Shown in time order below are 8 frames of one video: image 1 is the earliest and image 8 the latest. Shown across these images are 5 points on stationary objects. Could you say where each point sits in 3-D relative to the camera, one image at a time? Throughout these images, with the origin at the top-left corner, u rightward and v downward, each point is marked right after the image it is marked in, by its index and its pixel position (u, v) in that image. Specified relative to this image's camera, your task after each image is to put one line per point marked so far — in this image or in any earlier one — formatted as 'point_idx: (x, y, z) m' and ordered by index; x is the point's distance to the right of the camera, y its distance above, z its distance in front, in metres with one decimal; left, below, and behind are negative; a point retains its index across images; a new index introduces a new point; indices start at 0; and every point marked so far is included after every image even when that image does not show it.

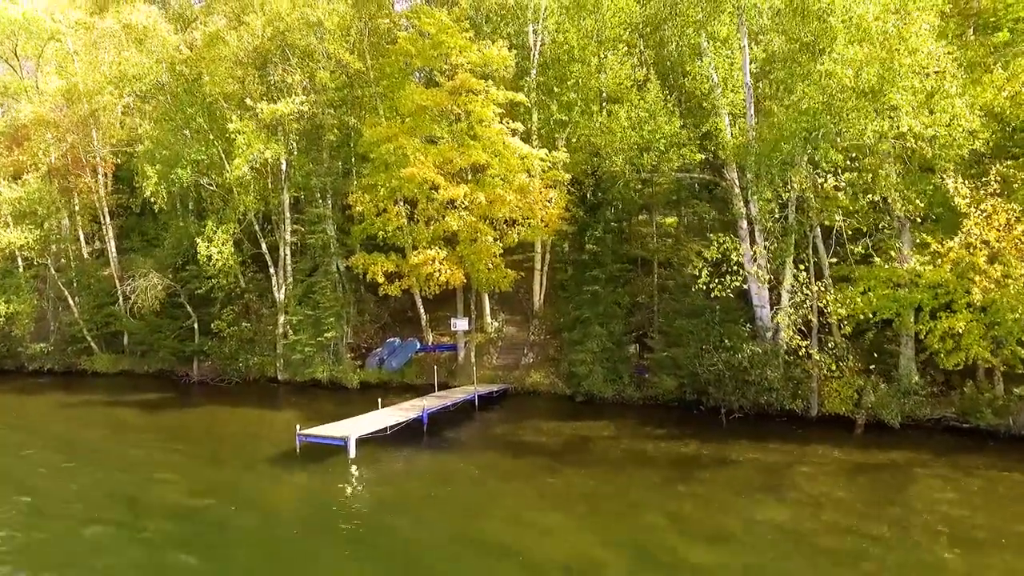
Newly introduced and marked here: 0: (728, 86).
0: (+6.9, +6.6, +19.3) m
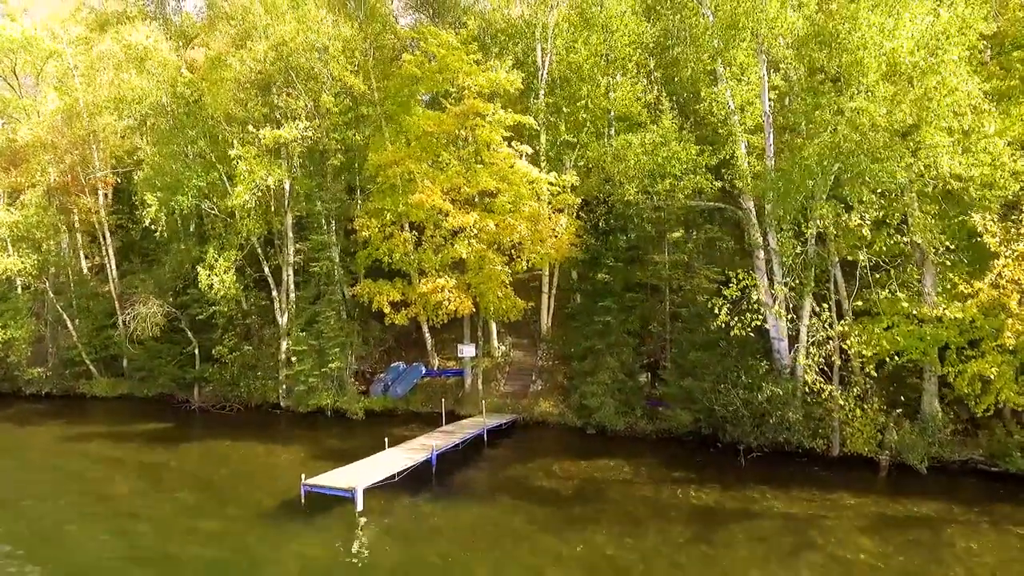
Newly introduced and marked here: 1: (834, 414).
0: (+7.2, +5.5, +18.7) m
1: (+9.6, -3.8, +17.9) m
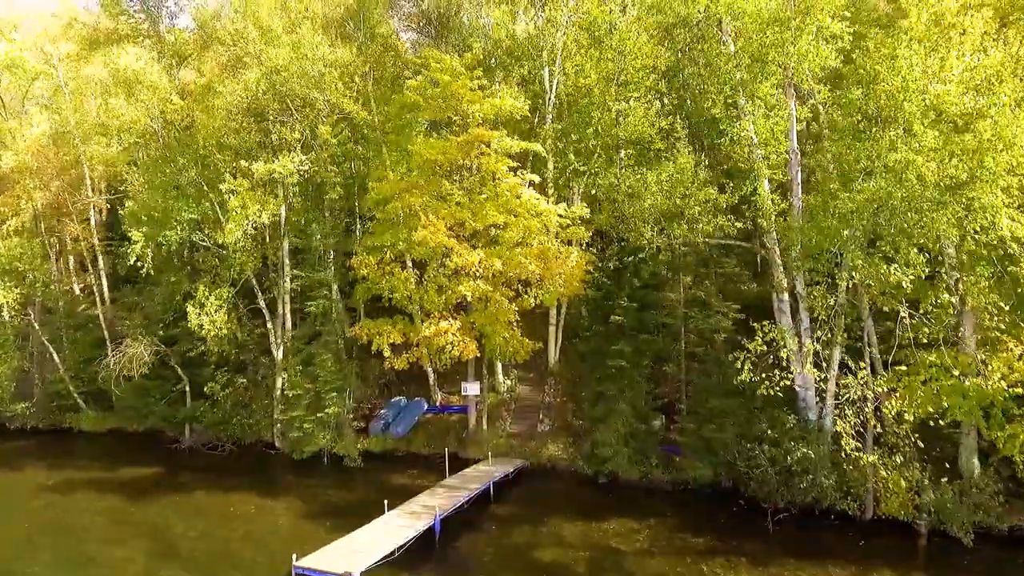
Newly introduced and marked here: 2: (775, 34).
0: (+7.5, +4.1, +17.5) m
1: (+9.9, -5.2, +16.7) m
2: (+7.4, +7.0, +16.8) m
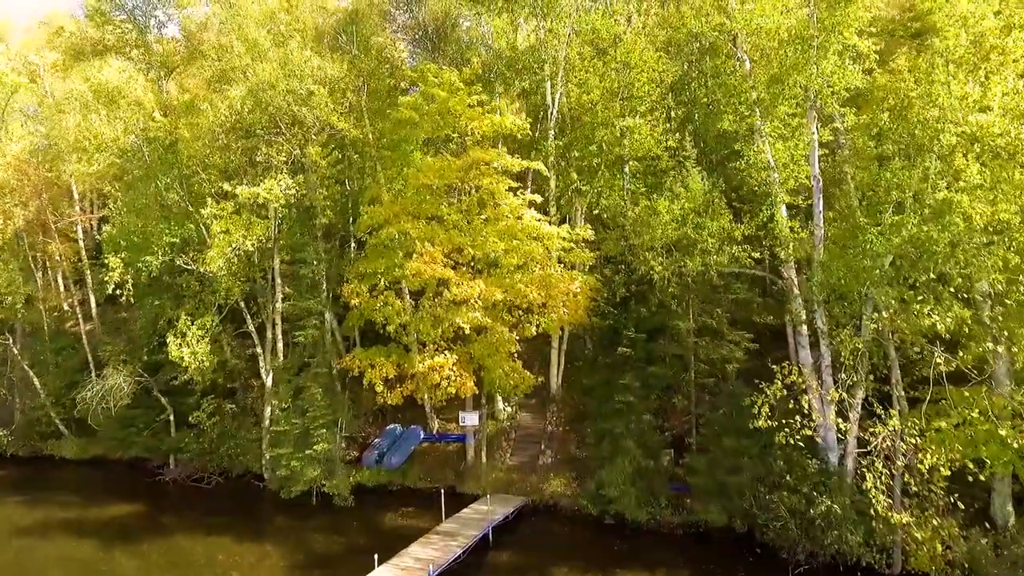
0: (+7.5, +3.1, +16.3) m
1: (+9.9, -6.1, +15.5) m
2: (+7.4, +6.0, +15.6) m
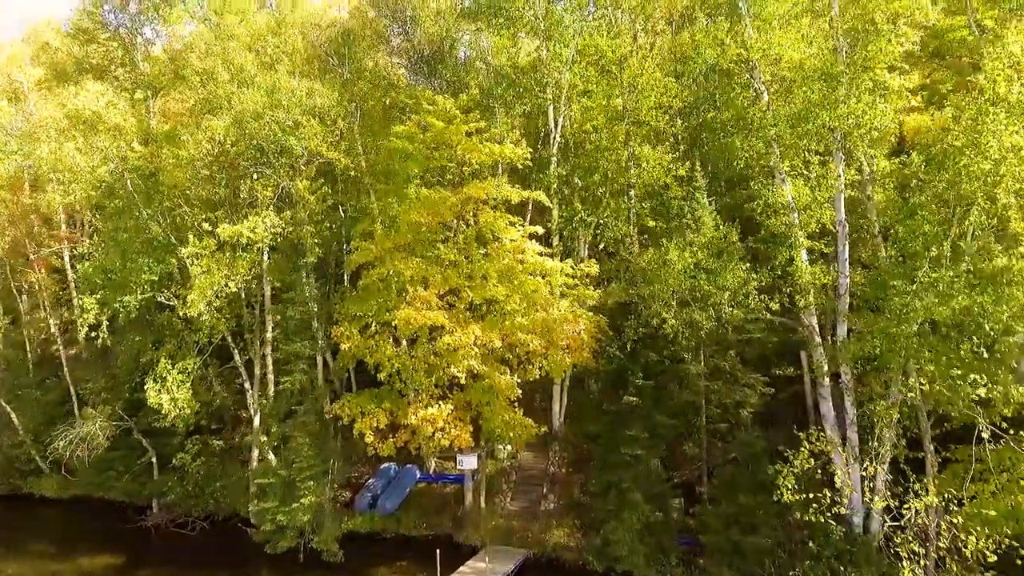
0: (+7.5, +1.8, +15.0) m
1: (+9.9, -7.5, +14.2) m
2: (+7.4, +4.7, +14.4) m
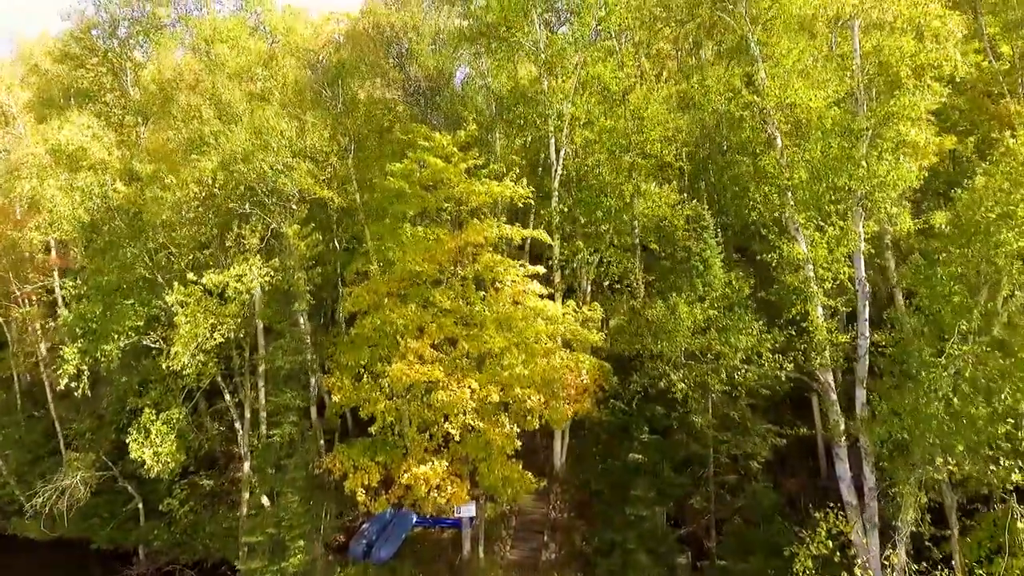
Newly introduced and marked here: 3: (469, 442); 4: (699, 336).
0: (+7.5, +0.3, +14.2) m
1: (+9.8, -8.9, +13.3) m
2: (+7.4, +3.3, +13.5) m
3: (-1.2, -4.5, +17.7) m
4: (+4.9, -1.0, +16.4) m
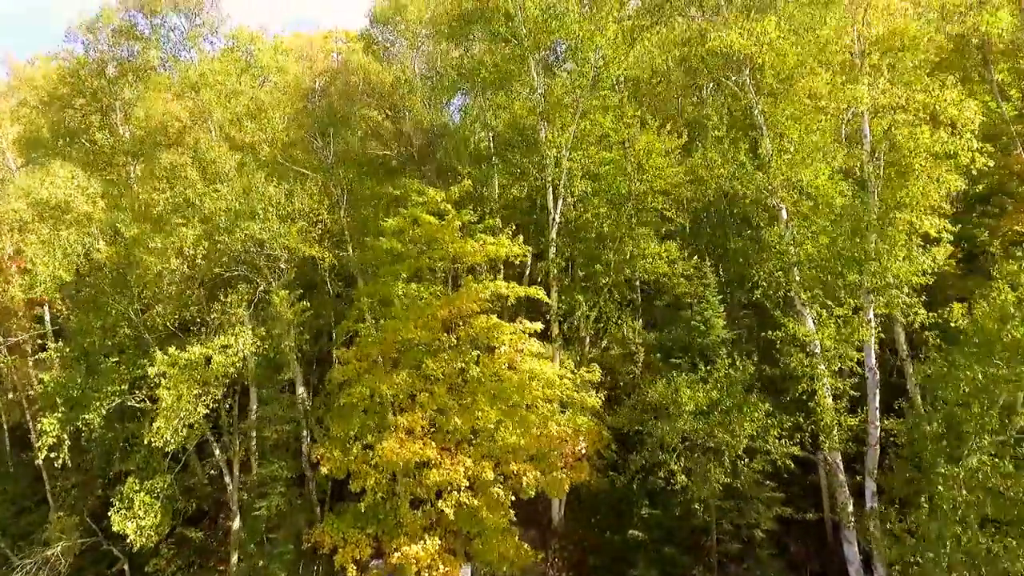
0: (+7.3, -1.6, +13.5) m
1: (+9.7, -10.8, +12.6) m
2: (+7.2, +1.3, +12.9) m
3: (-1.4, -6.4, +17.1) m
4: (+4.7, -3.0, +15.8) m
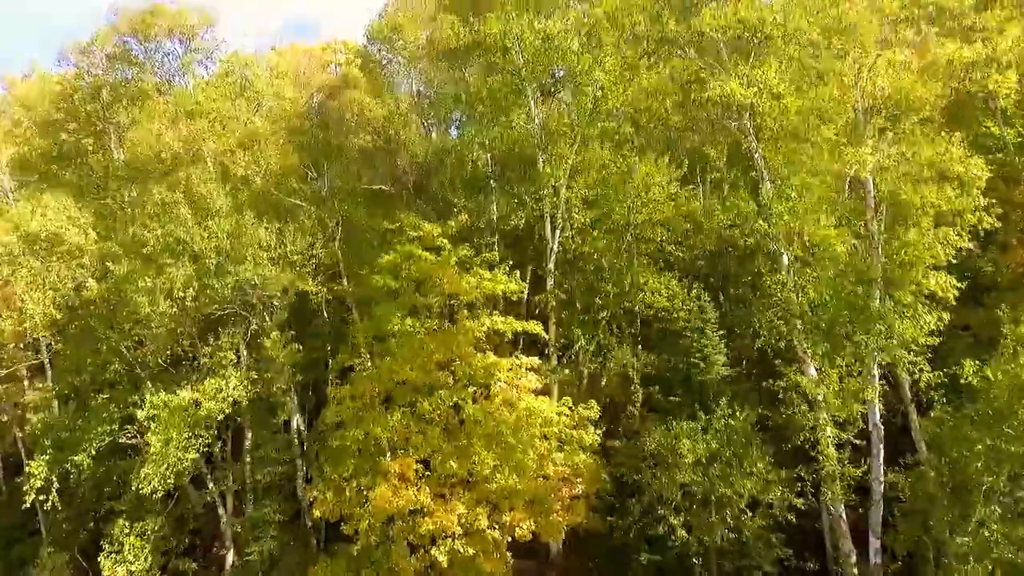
0: (+7.2, -2.7, +13.2) m
1: (+9.6, -12.0, +12.3) m
2: (+7.1, +0.2, +12.5) m
3: (-1.5, -7.6, +16.7) m
4: (+4.6, -4.1, +15.4) m
